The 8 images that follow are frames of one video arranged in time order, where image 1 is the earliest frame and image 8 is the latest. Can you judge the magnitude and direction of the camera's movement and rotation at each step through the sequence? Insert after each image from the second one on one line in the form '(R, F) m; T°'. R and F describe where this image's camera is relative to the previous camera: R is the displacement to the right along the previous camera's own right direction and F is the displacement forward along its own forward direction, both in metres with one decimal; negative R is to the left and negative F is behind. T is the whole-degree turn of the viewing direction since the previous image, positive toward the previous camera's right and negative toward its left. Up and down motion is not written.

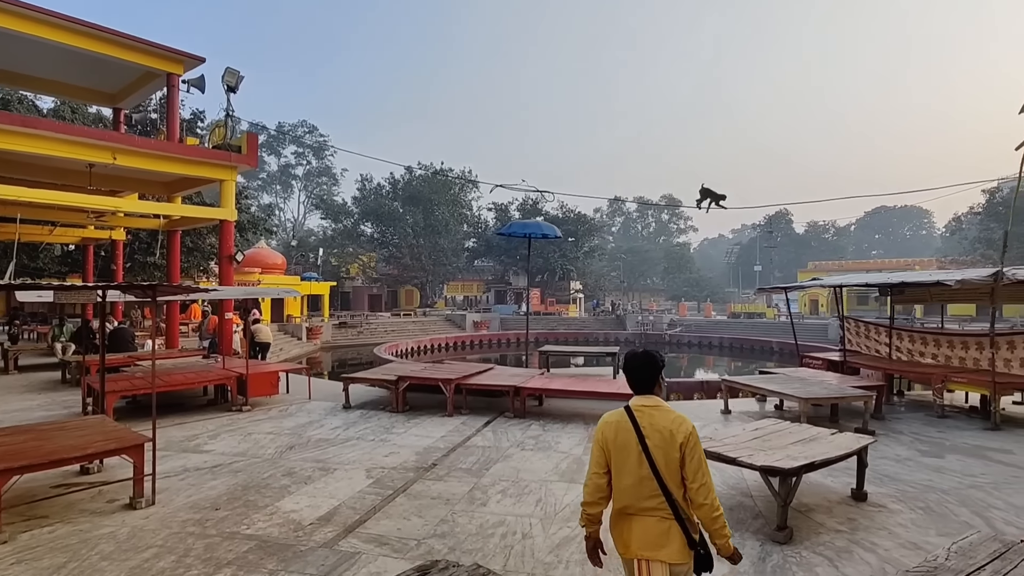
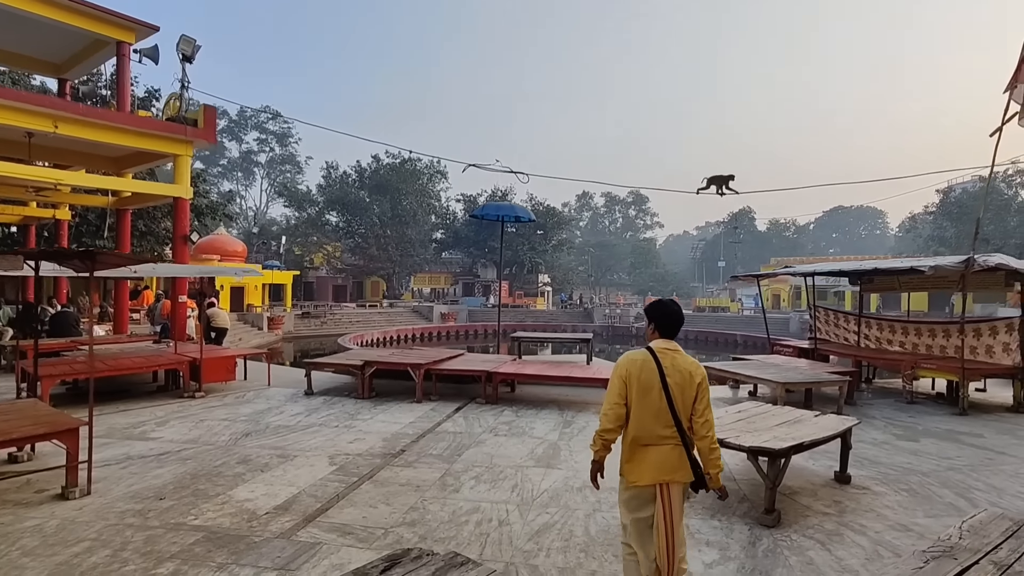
(-0.1, +0.3) m; +3°
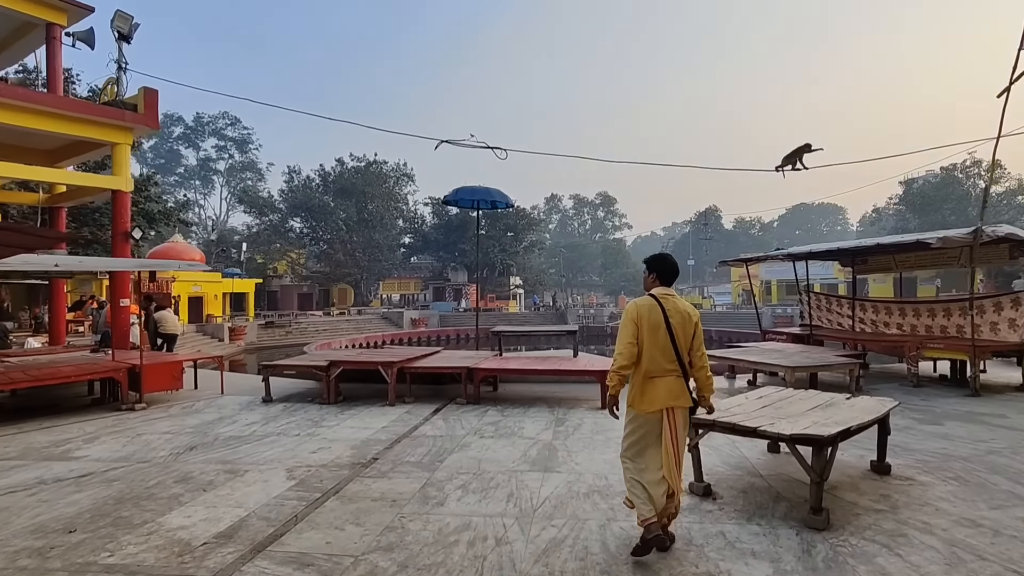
(-0.1, +0.7) m; +3°
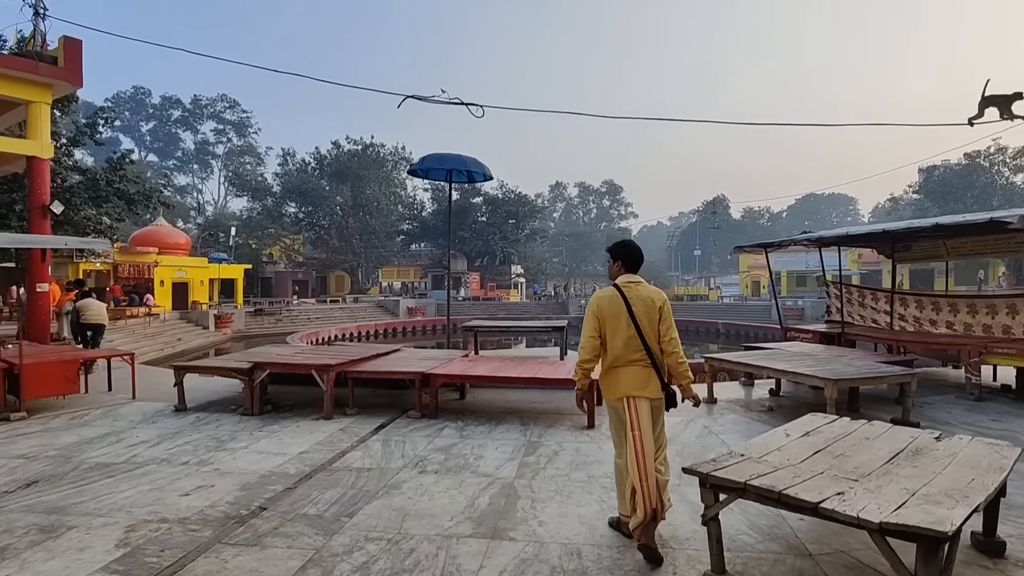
(+0.4, +1.4) m; -1°
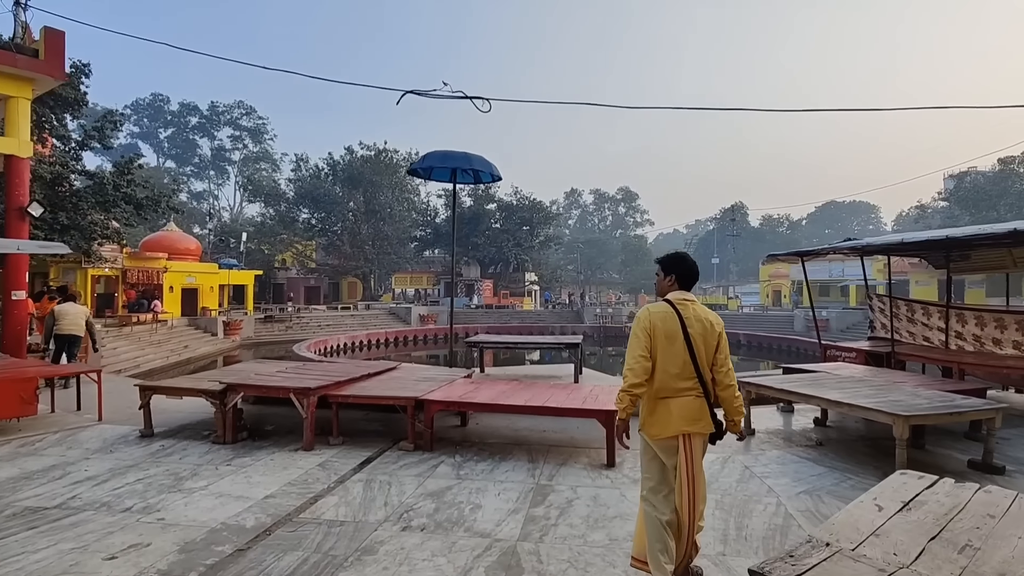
(+0.1, +0.7) m; -1°
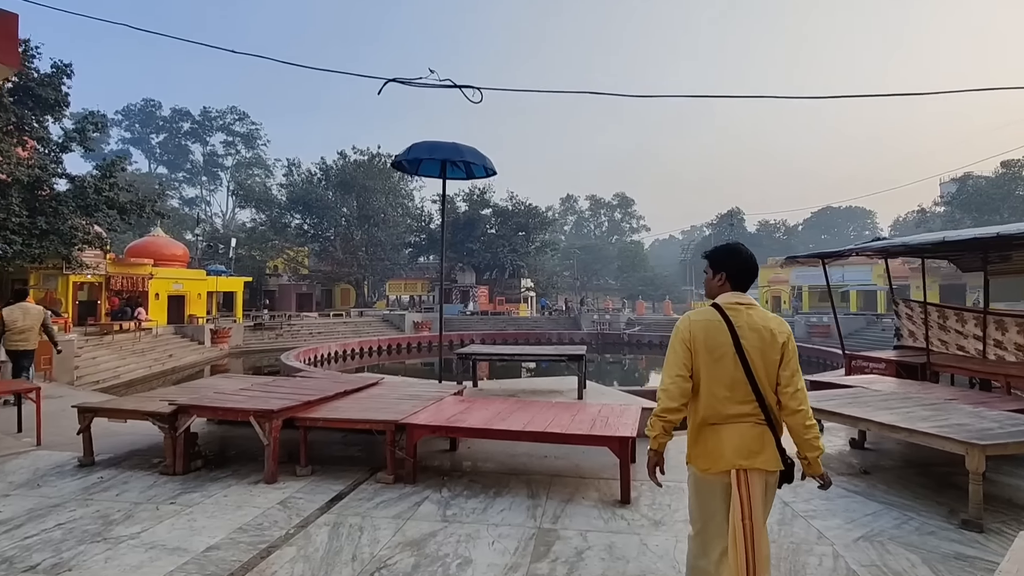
(0.0, +0.7) m; 0°
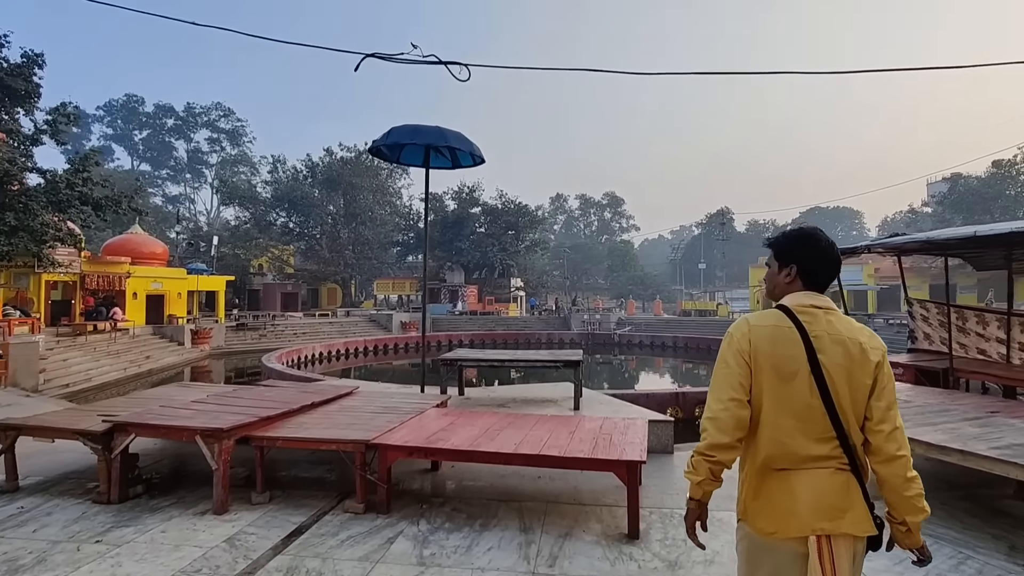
(0.0, +0.6) m; +1°
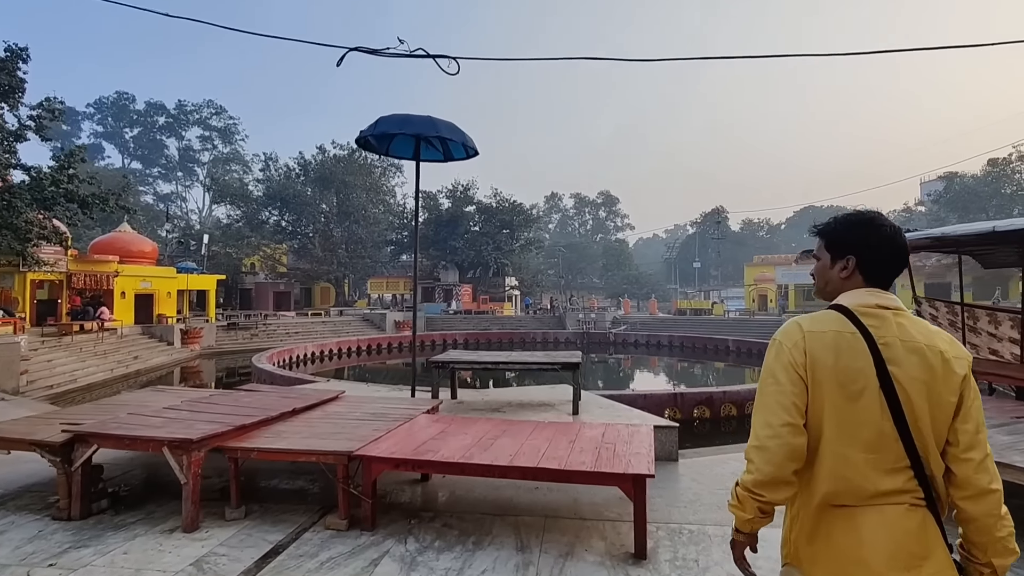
(0.0, +0.3) m; +1°
